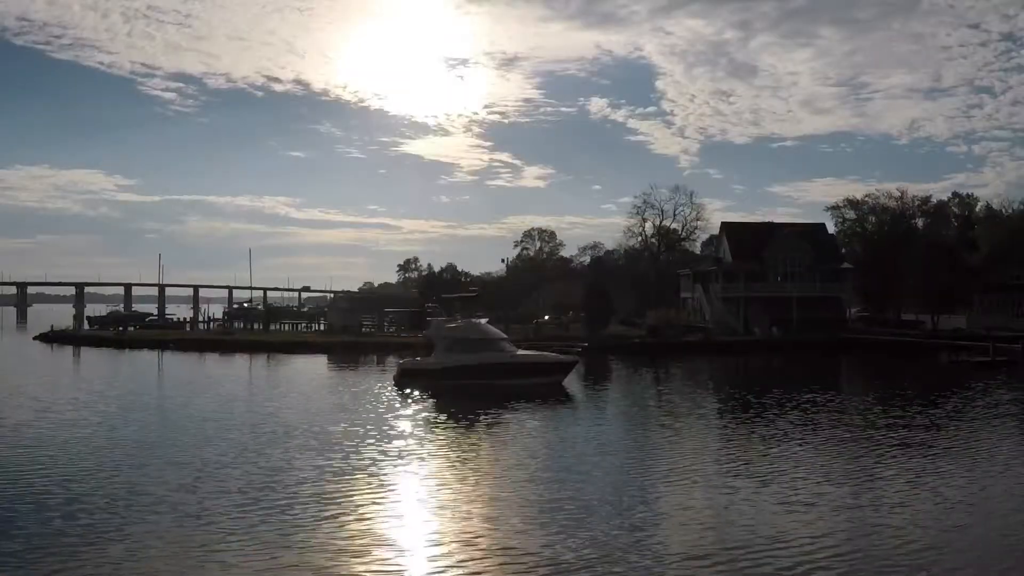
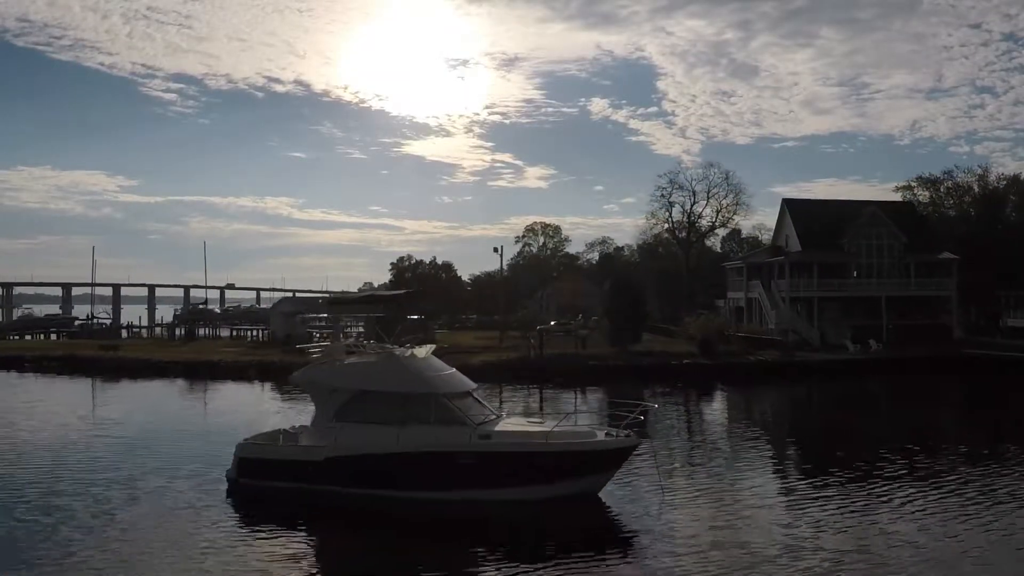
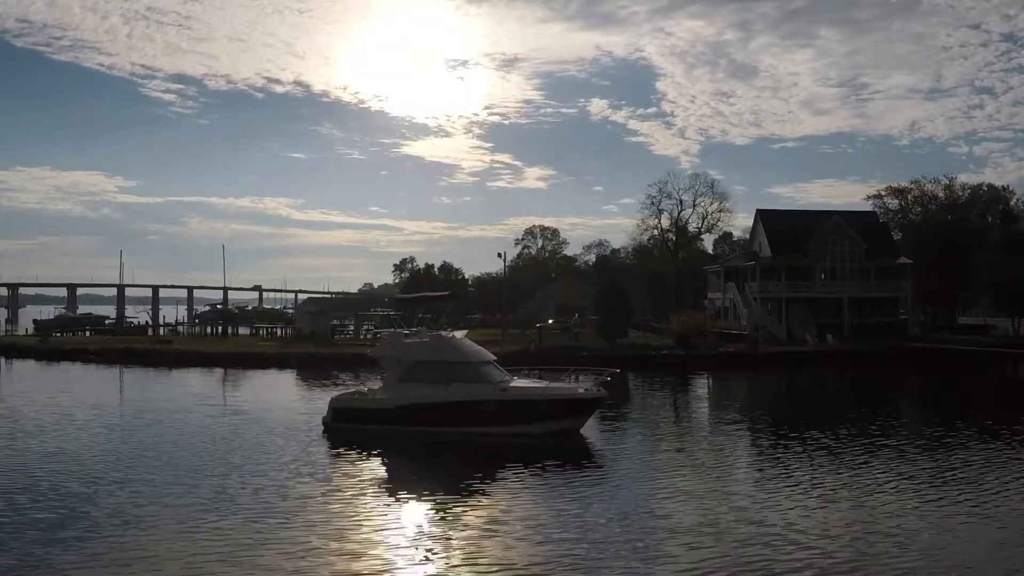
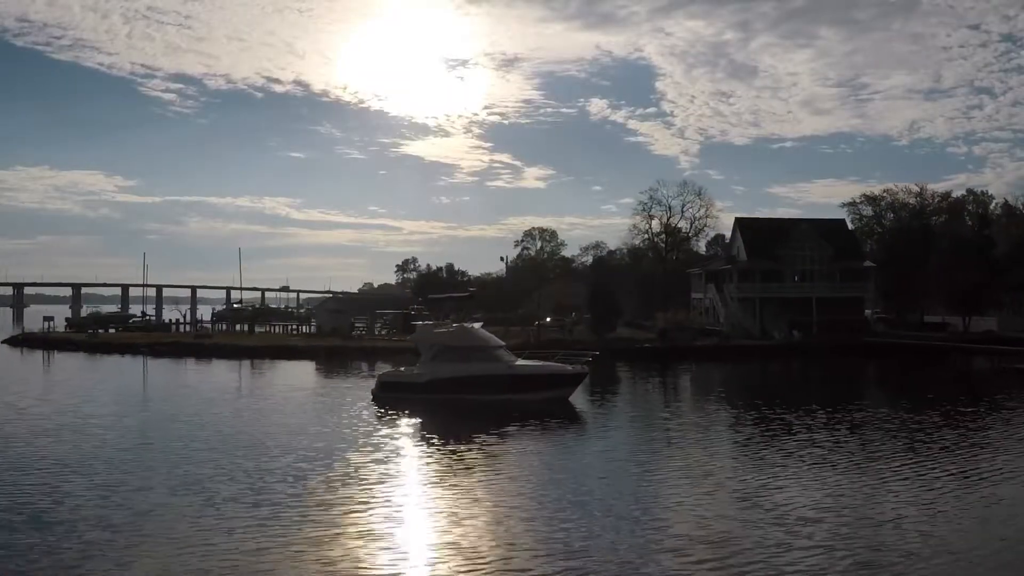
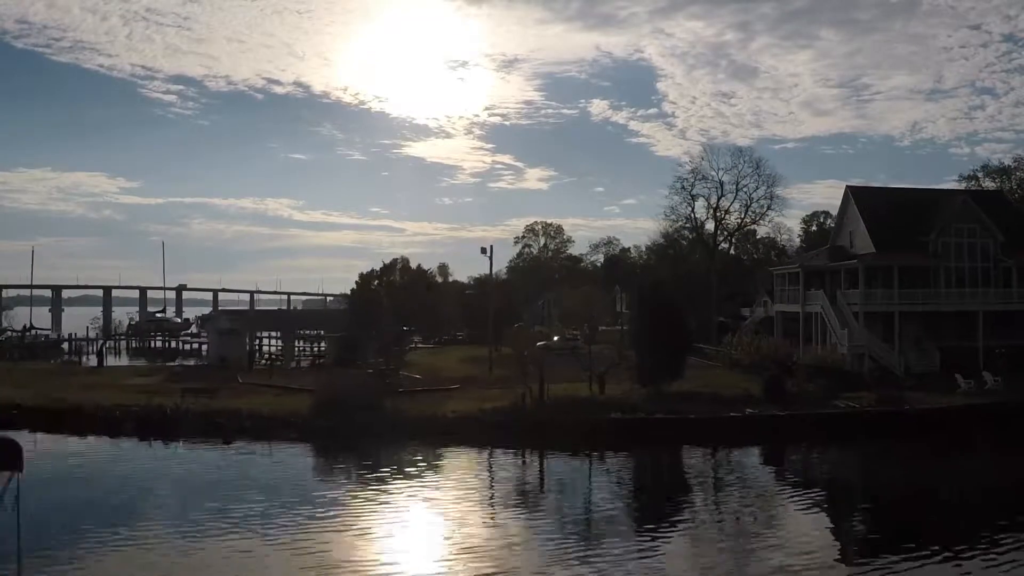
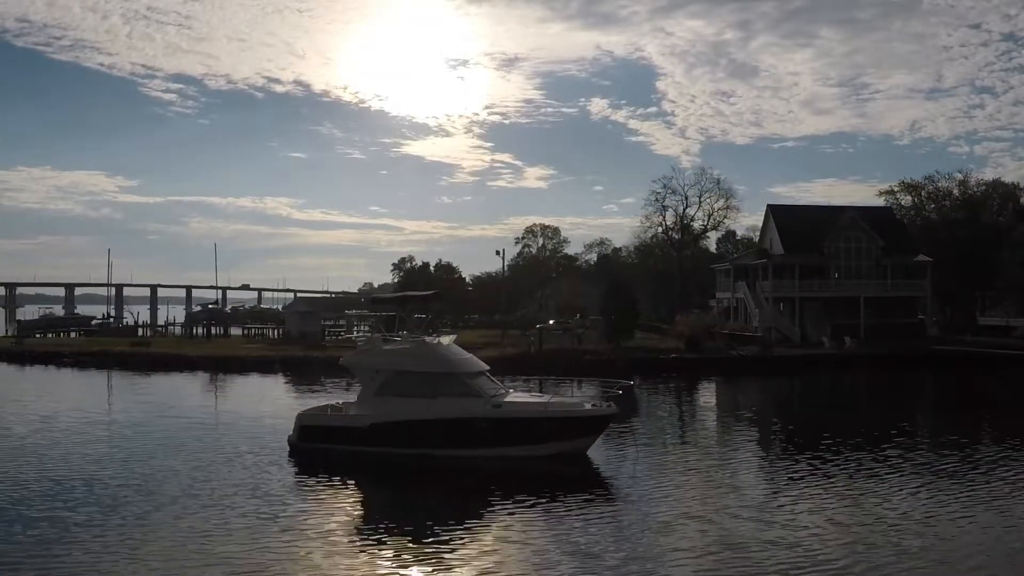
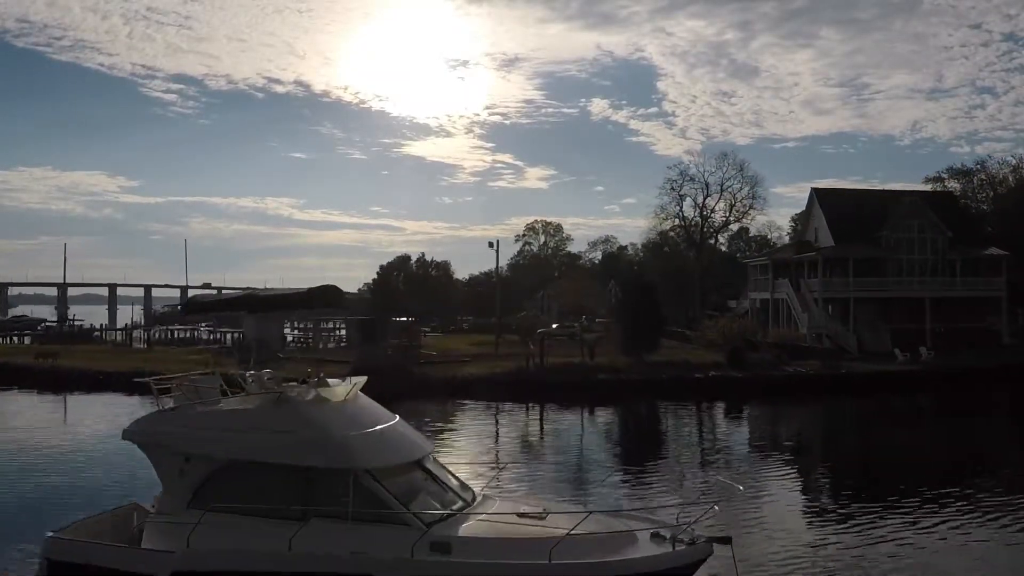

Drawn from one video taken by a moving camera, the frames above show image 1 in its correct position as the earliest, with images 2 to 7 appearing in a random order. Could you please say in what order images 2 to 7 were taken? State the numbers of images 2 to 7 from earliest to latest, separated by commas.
4, 3, 6, 2, 7, 5
